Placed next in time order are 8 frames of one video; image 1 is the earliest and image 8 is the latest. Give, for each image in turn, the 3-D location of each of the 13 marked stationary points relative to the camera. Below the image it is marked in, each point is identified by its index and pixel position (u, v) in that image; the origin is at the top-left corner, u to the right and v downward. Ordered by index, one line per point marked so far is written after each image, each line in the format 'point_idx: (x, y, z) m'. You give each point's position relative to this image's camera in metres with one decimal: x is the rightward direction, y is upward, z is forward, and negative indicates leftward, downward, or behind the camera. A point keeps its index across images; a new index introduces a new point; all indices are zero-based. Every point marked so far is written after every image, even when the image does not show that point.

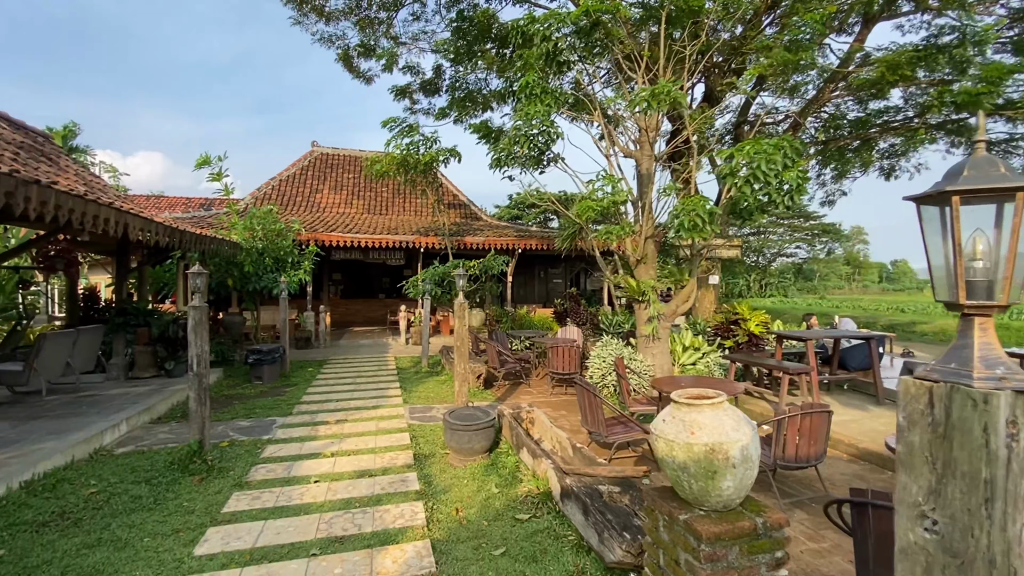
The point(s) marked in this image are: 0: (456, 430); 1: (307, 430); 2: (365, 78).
0: (-0.5, -1.3, +4.3) m
1: (-2.3, -1.6, +5.3) m
2: (-4.0, +5.7, +13.0) m
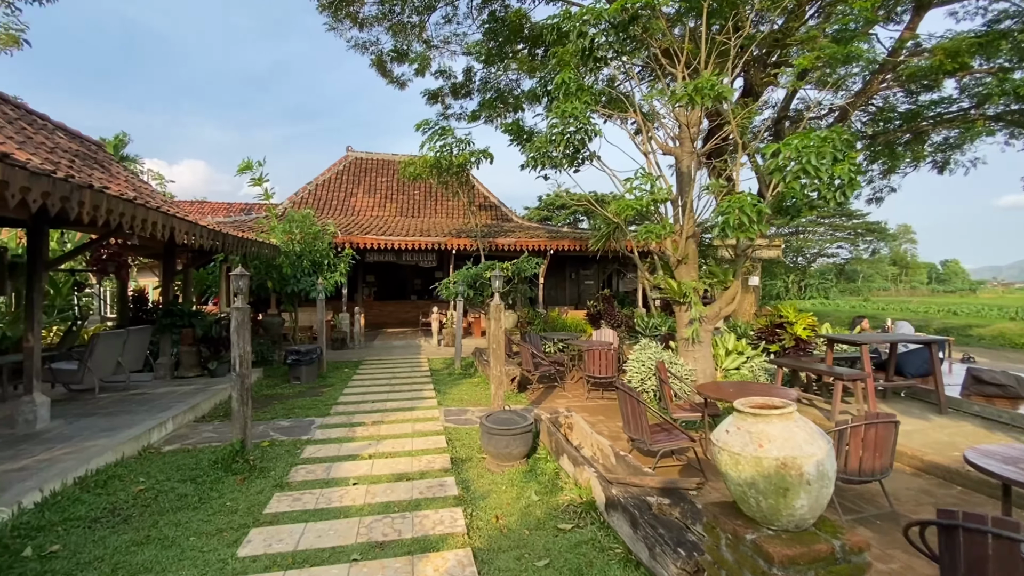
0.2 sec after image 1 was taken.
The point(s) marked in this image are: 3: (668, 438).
0: (-0.2, -1.3, +4.2) m
1: (-1.9, -1.6, +5.3) m
2: (-3.1, +5.6, +13.1) m
3: (+1.3, -1.3, +4.1) m
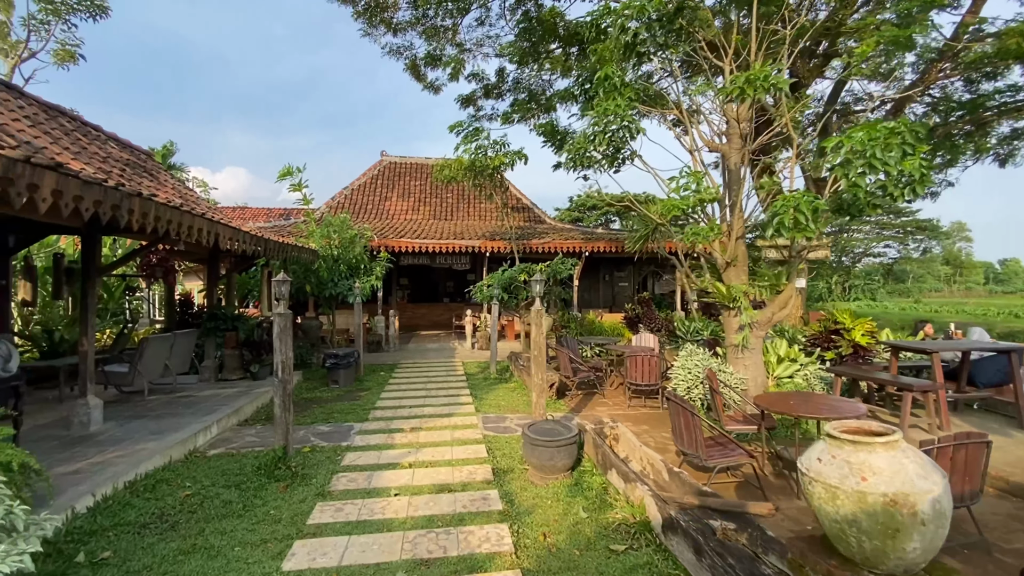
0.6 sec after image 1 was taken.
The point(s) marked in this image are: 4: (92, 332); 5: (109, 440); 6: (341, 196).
0: (+0.2, -1.4, +4.1) m
1: (-1.4, -1.6, +5.2) m
2: (-2.2, +5.5, +13.1) m
3: (+1.7, -1.3, +3.9) m
4: (-4.5, -0.5, +5.1) m
5: (-4.0, -1.5, +4.7) m
6: (-5.5, +3.0, +15.4) m
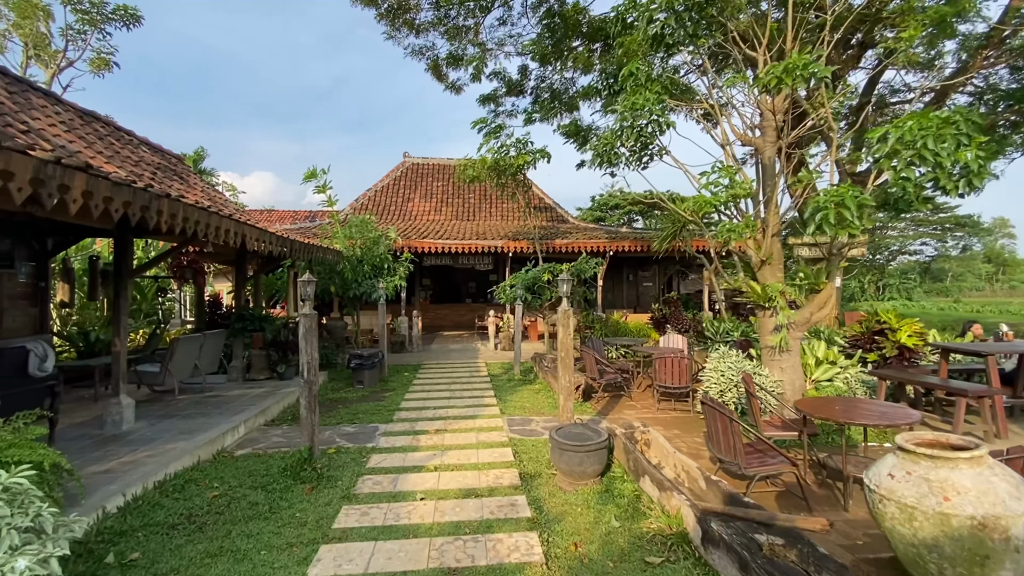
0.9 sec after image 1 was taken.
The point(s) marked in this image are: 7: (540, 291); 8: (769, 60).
0: (+0.4, -1.3, +4.0) m
1: (-1.1, -1.6, +5.2) m
2: (-1.6, +5.5, +13.1) m
3: (+1.9, -1.3, +3.7) m
4: (-4.2, -0.5, +5.2) m
5: (-3.7, -1.5, +4.8) m
6: (-4.8, +2.9, +15.5) m
7: (+0.6, -0.1, +9.9) m
8: (+3.2, +2.8, +6.0) m
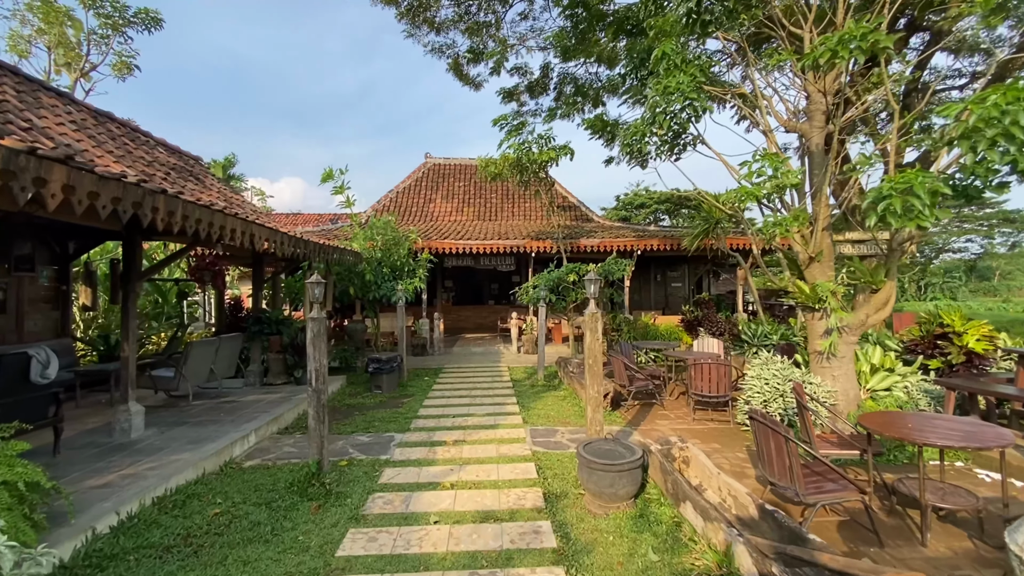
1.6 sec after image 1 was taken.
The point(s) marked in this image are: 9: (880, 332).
0: (+0.6, -1.4, +3.6) m
1: (-0.9, -1.7, +4.9) m
2: (-1.0, +5.5, +12.8) m
3: (+2.1, -1.3, +3.2) m
4: (-4.0, -0.5, +5.0) m
5: (-3.5, -1.5, +4.6) m
6: (-4.0, +2.9, +15.3) m
7: (+1.0, -0.1, +9.4) m
8: (+3.5, +2.8, +5.4) m
9: (+5.0, -0.6, +6.6) m
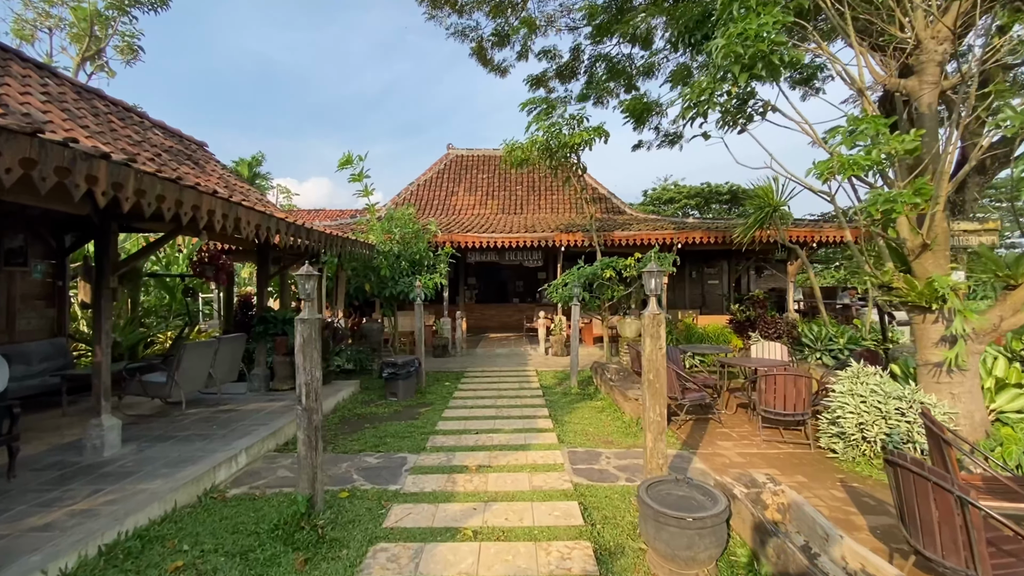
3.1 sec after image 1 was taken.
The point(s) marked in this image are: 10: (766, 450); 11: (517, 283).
0: (+0.9, -1.3, +2.6) m
1: (-0.6, -1.6, +4.0) m
2: (-0.3, +5.6, +11.9) m
3: (+2.3, -1.3, +2.2) m
4: (-3.6, -0.5, +4.3) m
5: (-3.2, -1.5, +3.9) m
6: (-3.2, +3.0, +14.6) m
7: (+1.6, 0.0, +8.5) m
8: (+3.8, +2.9, +4.4) m
9: (+5.4, -0.6, +5.4) m
10: (+2.5, -1.6, +4.8) m
11: (+0.2, +0.2, +14.3) m
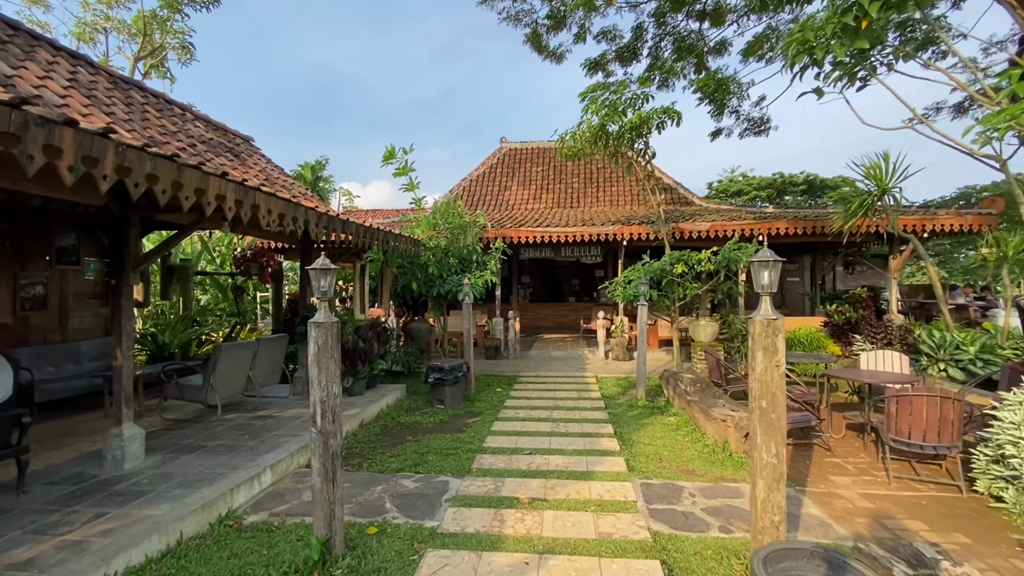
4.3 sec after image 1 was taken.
0: (+1.1, -1.3, +1.8) m
1: (-0.2, -1.6, +3.3) m
2: (+1.0, +5.6, +11.1) m
3: (+2.5, -1.3, +1.2) m
4: (-3.2, -0.4, +3.9) m
5: (-2.8, -1.5, +3.5) m
6: (-1.6, +3.0, +14.2) m
7: (+2.5, 0.0, +7.5) m
8: (+4.2, +2.9, +3.2) m
9: (+5.9, -0.5, +4.1) m
10: (+3.0, -1.6, +3.7) m
11: (+1.8, +0.2, +13.5) m
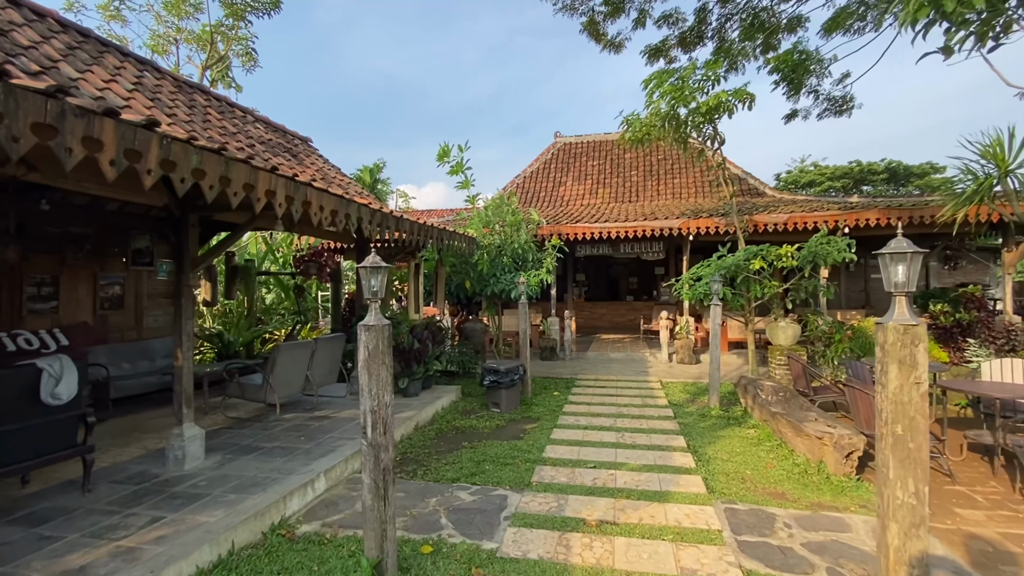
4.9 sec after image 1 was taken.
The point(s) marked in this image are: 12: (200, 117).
0: (+1.3, -1.3, +1.3) m
1: (+0.3, -1.6, +3.0) m
2: (+2.2, +5.6, +10.6) m
3: (+2.7, -1.3, +0.6) m
4: (-2.7, -0.4, +3.9) m
5: (-2.3, -1.5, +3.5) m
6: (0.0, +3.0, +13.9) m
7: (+3.3, 0.0, +6.9) m
8: (+4.6, +2.9, +2.4) m
9: (+6.4, -0.5, +3.0) m
10: (+3.5, -1.5, +3.1) m
11: (+3.3, +0.3, +12.9) m
12: (-3.2, +1.7, +4.8) m
